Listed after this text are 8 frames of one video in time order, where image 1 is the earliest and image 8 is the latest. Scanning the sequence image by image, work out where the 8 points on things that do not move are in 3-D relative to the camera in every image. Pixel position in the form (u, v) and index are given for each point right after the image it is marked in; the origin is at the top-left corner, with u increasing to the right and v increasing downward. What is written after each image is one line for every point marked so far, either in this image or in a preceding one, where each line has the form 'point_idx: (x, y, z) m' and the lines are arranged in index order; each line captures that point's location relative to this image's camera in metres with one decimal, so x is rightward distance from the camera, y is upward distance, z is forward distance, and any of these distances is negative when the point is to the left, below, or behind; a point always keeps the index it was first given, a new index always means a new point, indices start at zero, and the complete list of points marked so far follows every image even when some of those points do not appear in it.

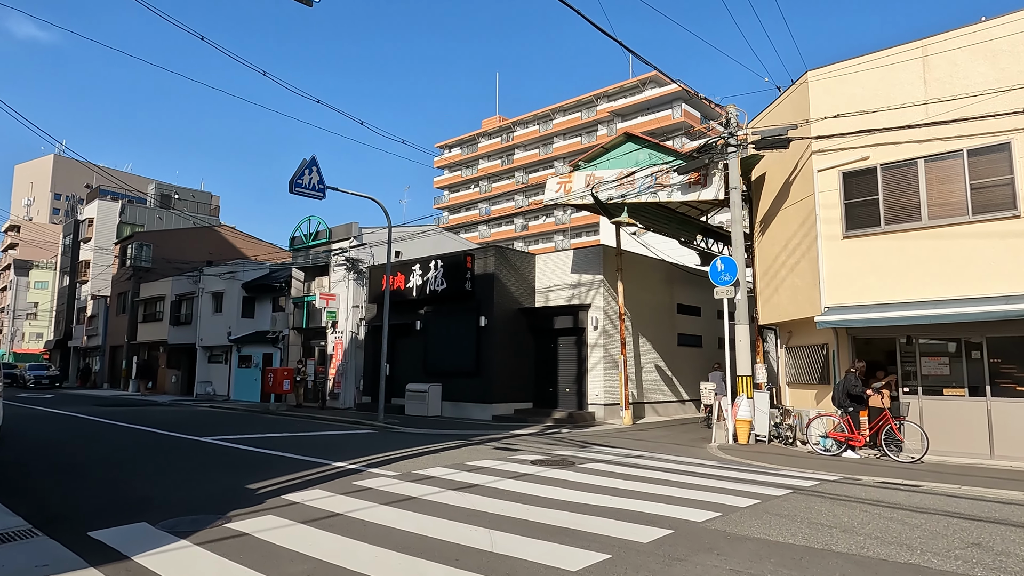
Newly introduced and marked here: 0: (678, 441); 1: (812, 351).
0: (+3.6, -3.3, +14.1) m
1: (+6.4, -1.3, +14.1) m
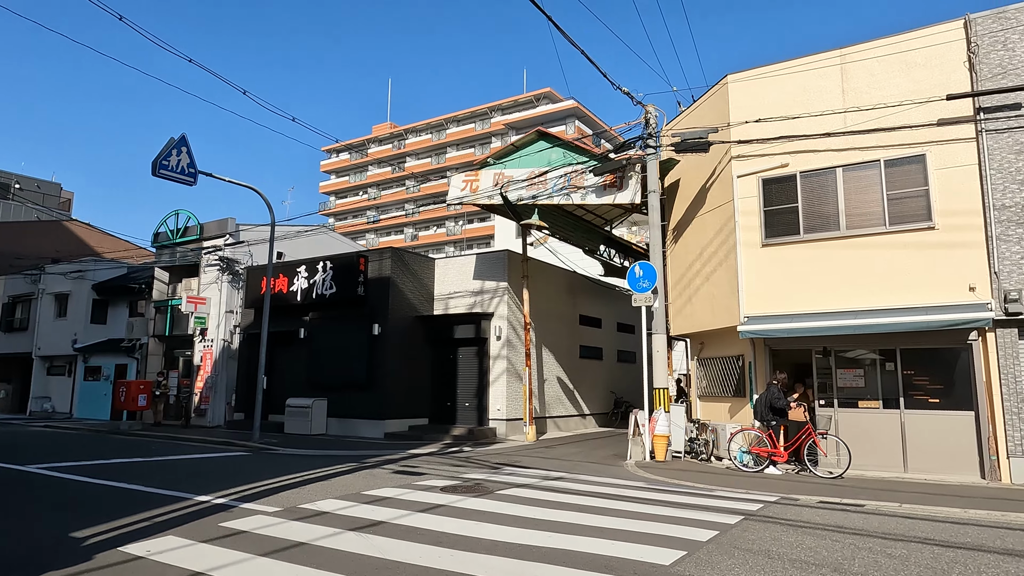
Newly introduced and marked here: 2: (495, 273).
0: (+1.6, -3.4, +13.2) m
1: (+4.4, -1.5, +13.6) m
2: (-0.5, +0.4, +18.9) m
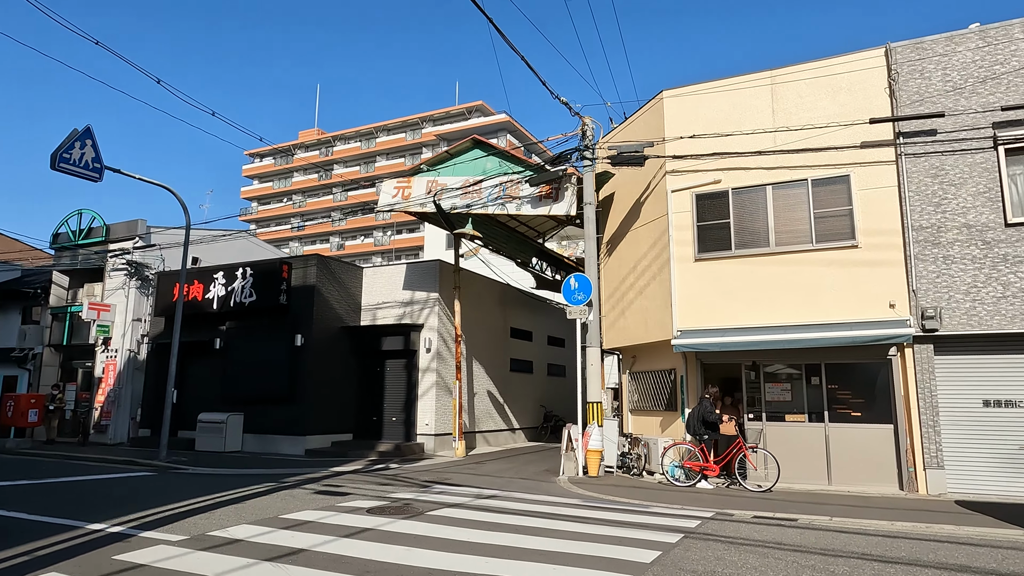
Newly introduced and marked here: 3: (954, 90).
0: (+0.2, -3.6, +12.9) m
1: (+3.0, -1.8, +13.6) m
2: (-2.4, +0.1, +18.4) m
3: (+7.5, +3.3, +11.2) m
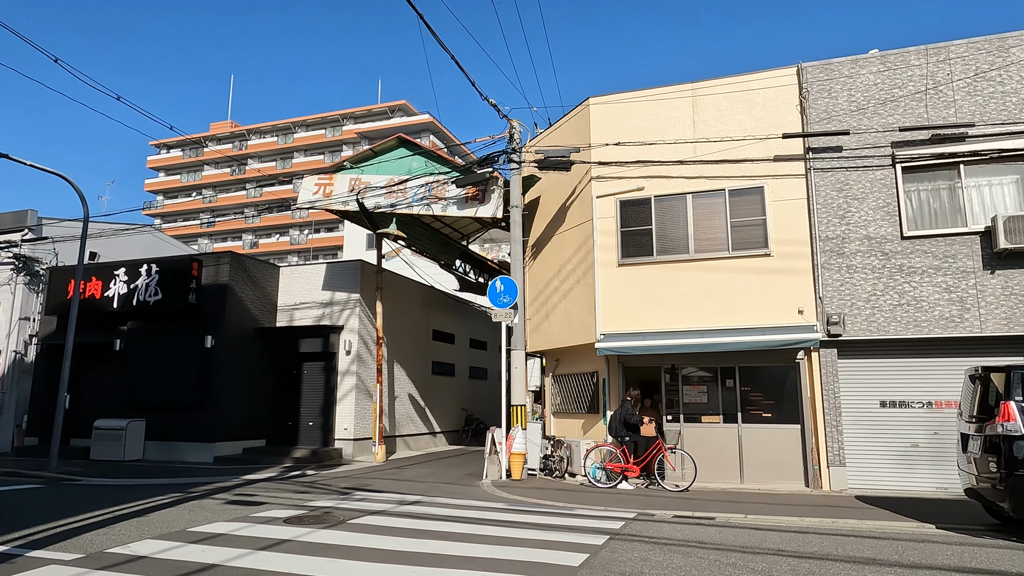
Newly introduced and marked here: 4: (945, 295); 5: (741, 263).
0: (-1.3, -3.7, +12.7) m
1: (+1.4, -1.9, +13.8) m
2: (-4.5, +0.1, +17.9) m
3: (+6.2, +3.2, +11.9) m
4: (+7.2, -0.1, +10.9) m
5: (+4.2, +0.5, +12.1) m
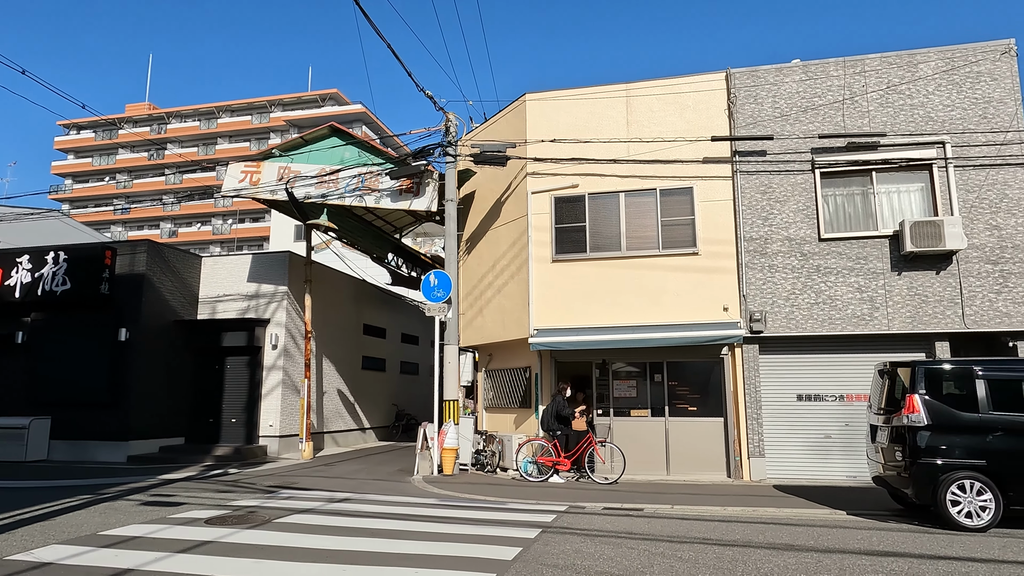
0: (-2.6, -3.5, +12.5) m
1: (0.0, -1.8, +13.9) m
2: (-6.2, +0.3, +17.3) m
3: (+5.1, +3.2, +12.4) m
4: (+6.0, -0.1, +11.6) m
5: (+3.0, +0.5, +12.4) m
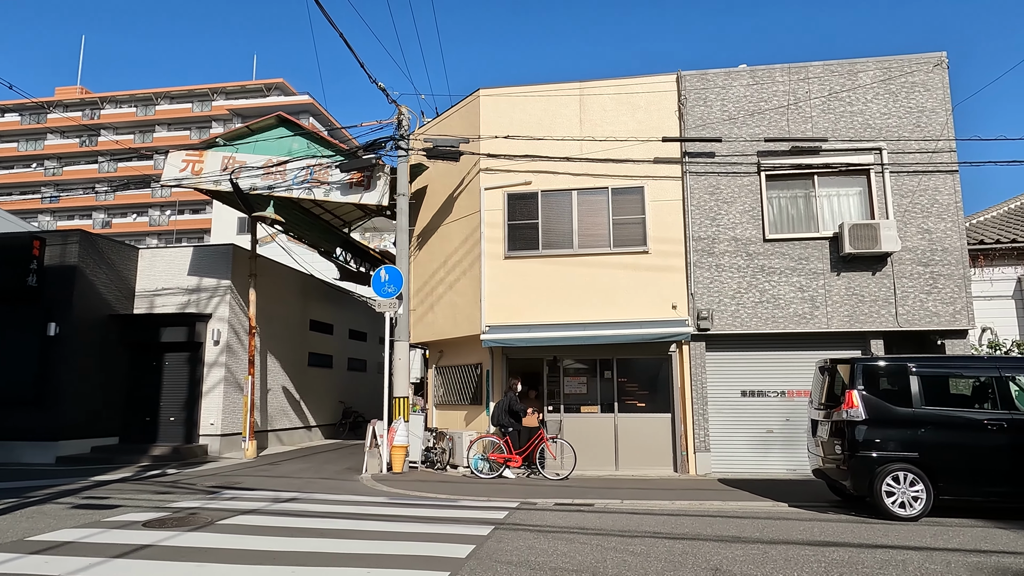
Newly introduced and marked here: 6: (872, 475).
0: (-3.5, -3.4, +12.2) m
1: (-1.0, -1.7, +13.8) m
2: (-7.5, +0.5, +16.7) m
3: (+4.2, +3.2, +12.7) m
4: (+5.2, -0.1, +12.0) m
5: (+2.1, +0.6, +12.6) m
6: (+4.1, -2.1, +7.6) m
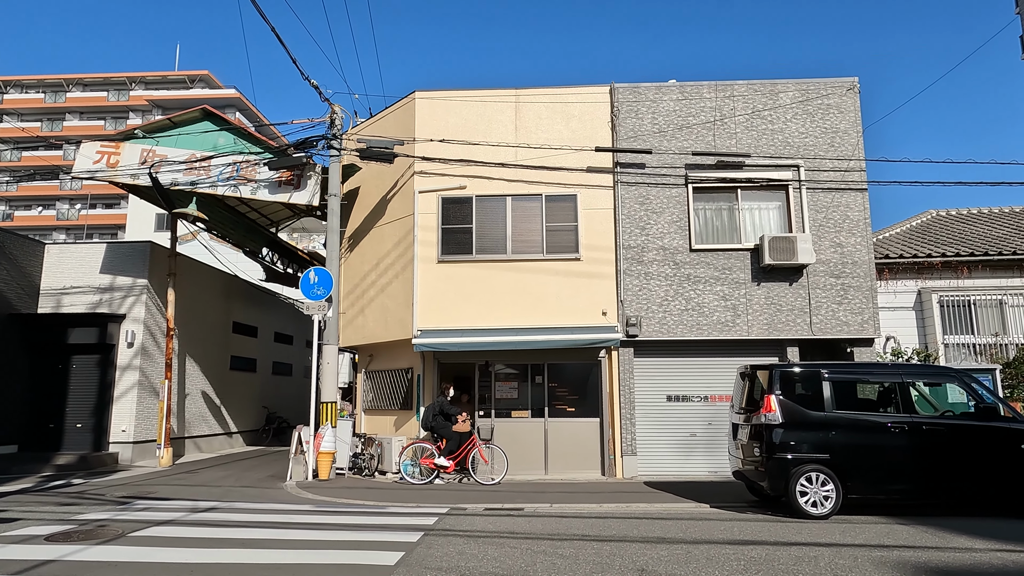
0: (-4.8, -3.5, +11.8) m
1: (-2.4, -1.8, +13.6) m
2: (-9.1, +0.5, +15.9) m
3: (+2.9, +3.1, +13.1) m
4: (+4.0, -0.3, +12.5) m
5: (+0.8, +0.4, +12.8) m
6: (+3.3, -2.3, +7.9) m
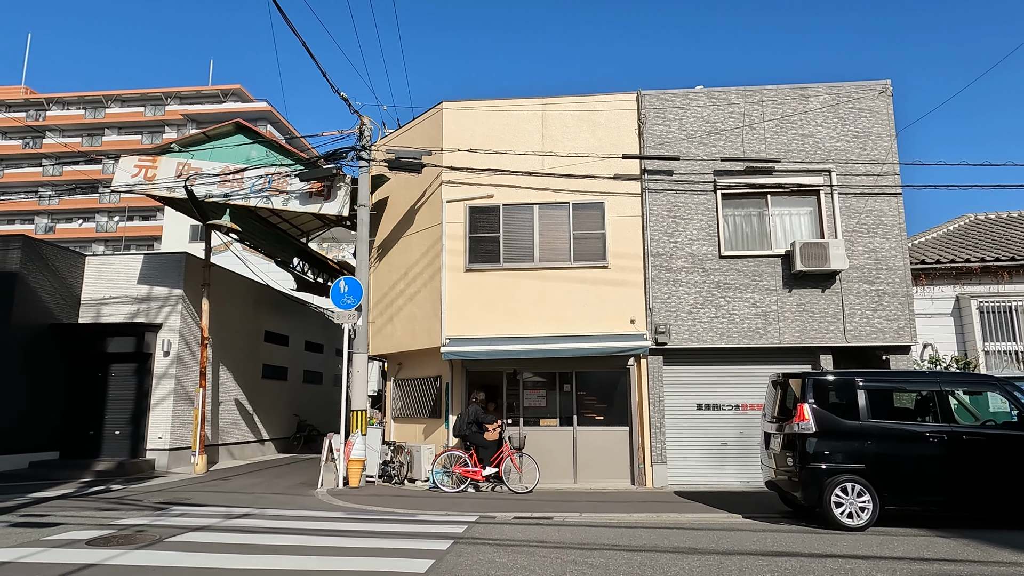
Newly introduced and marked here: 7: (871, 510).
0: (-4.2, -3.6, +11.9) m
1: (-1.8, -2.0, +13.7) m
2: (-8.5, +0.3, +16.3) m
3: (+3.4, +2.9, +13.1) m
4: (+4.5, -0.4, +12.3) m
5: (+1.3, +0.3, +12.7) m
6: (+3.6, -2.3, +7.8) m
7: (+4.2, -2.6, +7.7) m
